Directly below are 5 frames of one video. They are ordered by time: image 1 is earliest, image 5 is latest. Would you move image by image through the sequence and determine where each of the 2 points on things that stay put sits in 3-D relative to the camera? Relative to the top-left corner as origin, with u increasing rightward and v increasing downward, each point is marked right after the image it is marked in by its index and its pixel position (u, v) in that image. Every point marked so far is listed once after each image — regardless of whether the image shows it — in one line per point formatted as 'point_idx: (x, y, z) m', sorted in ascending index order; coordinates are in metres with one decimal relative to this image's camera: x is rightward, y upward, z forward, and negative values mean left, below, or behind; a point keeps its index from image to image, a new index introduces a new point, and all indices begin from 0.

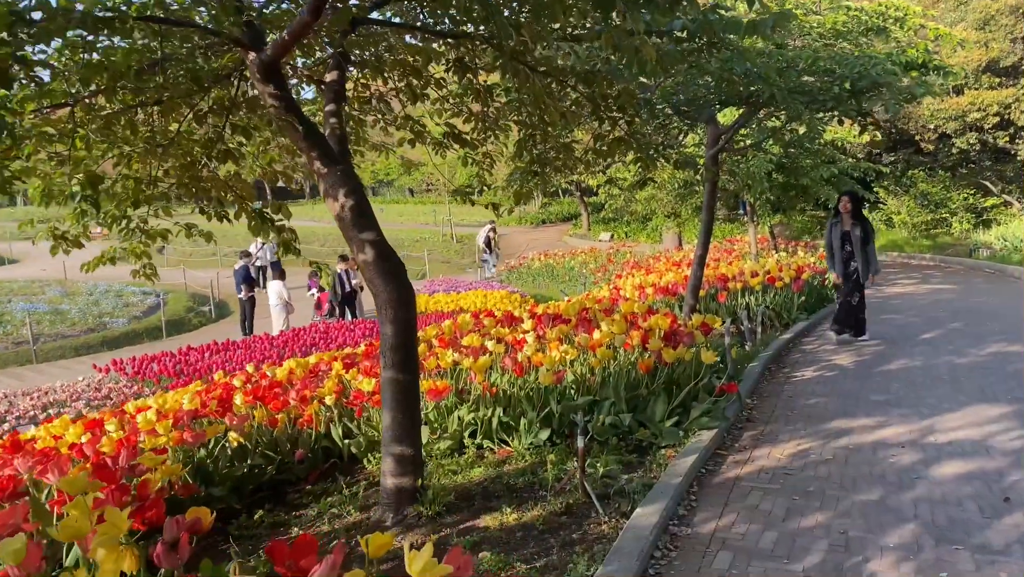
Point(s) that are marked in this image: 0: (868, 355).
0: (+2.7, -0.5, +6.5) m
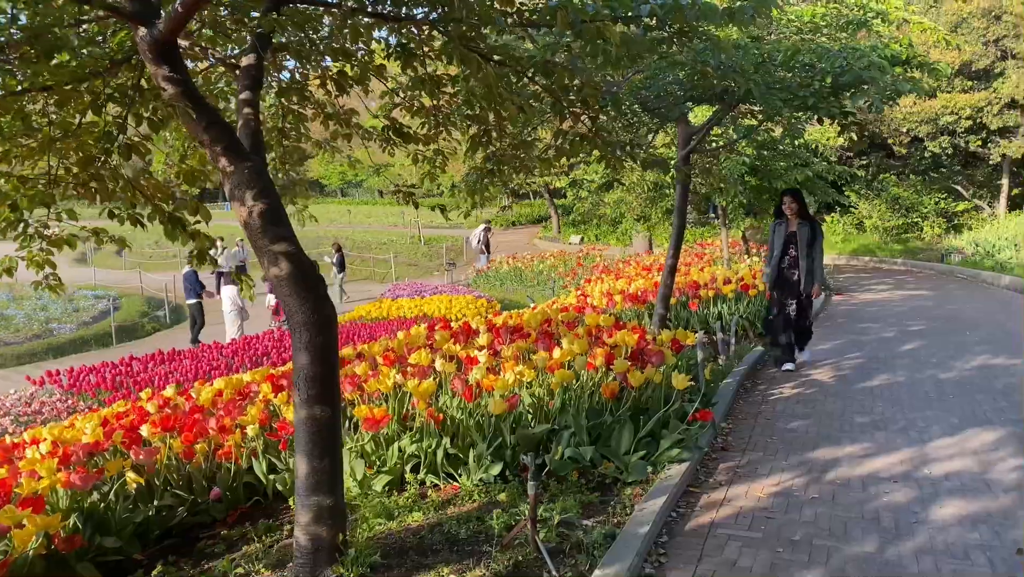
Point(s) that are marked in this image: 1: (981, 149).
0: (+2.4, -0.6, +6.1) m
1: (+10.1, +3.0, +18.1) m
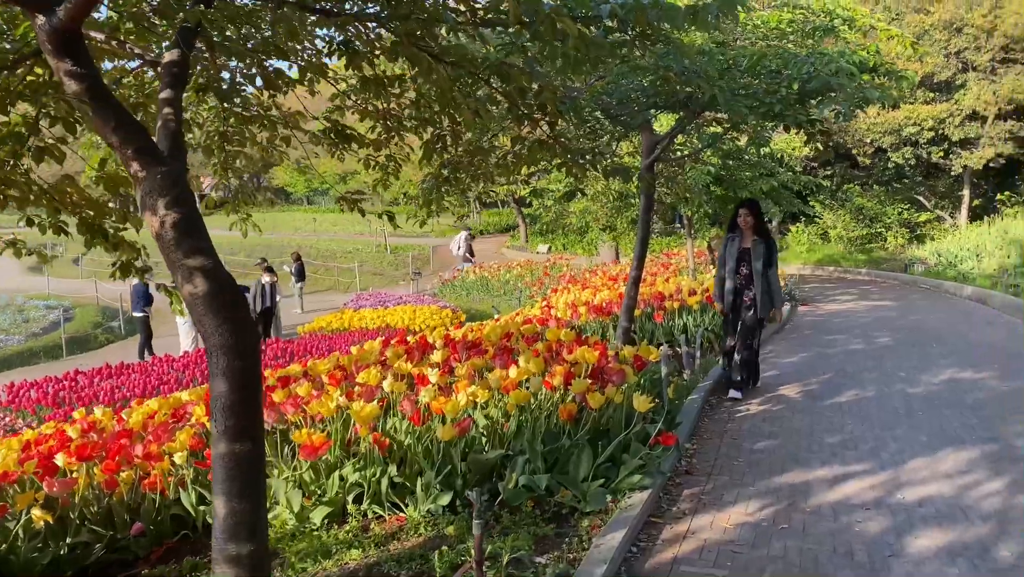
0: (+2.1, -0.7, +6.0) m
1: (+9.4, +2.8, +18.3) m
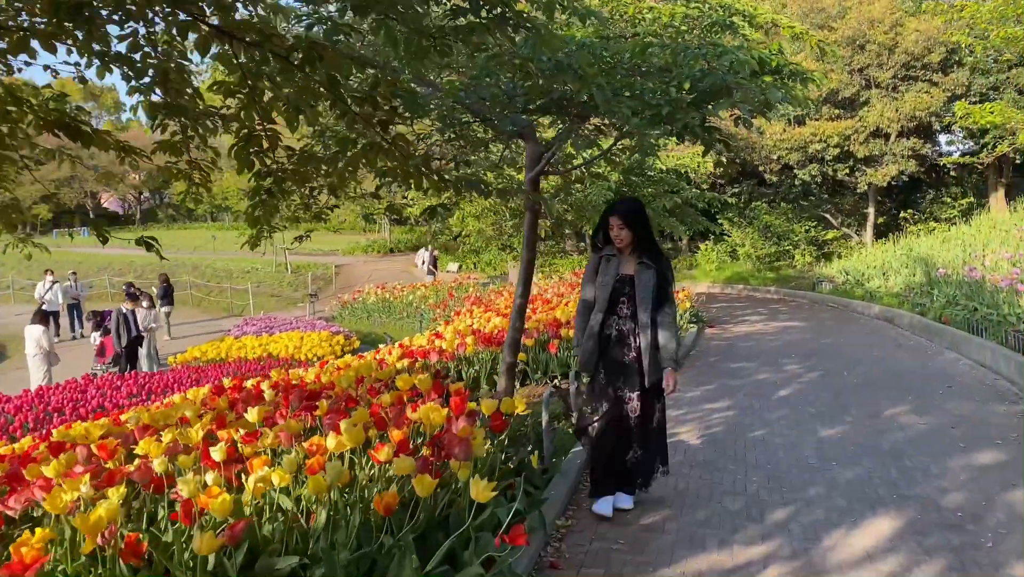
0: (+1.3, -0.9, +5.3) m
1: (+7.3, +2.4, +18.3) m
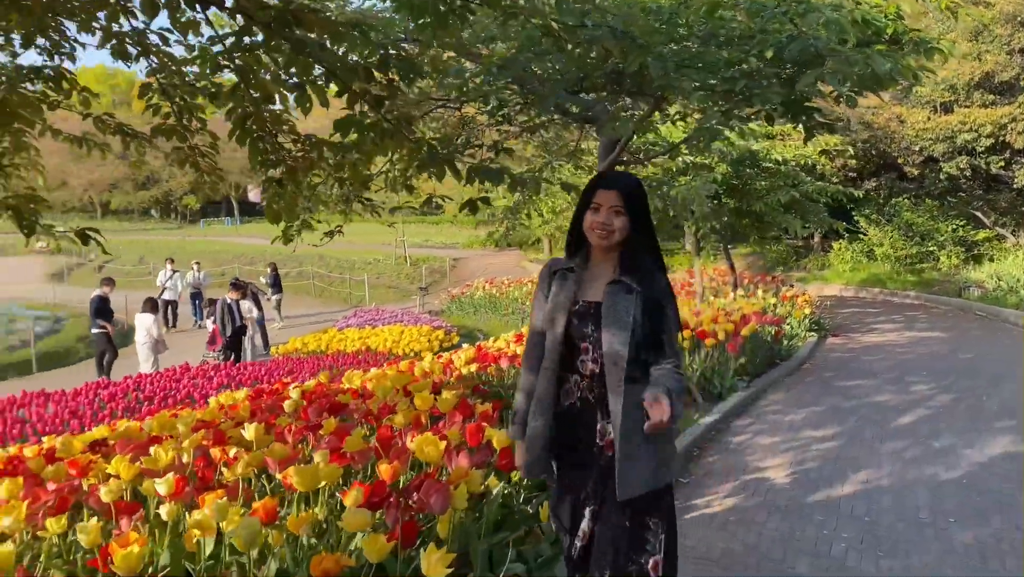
0: (+1.6, -0.9, +4.5) m
1: (+9.6, +2.3, +16.4) m
